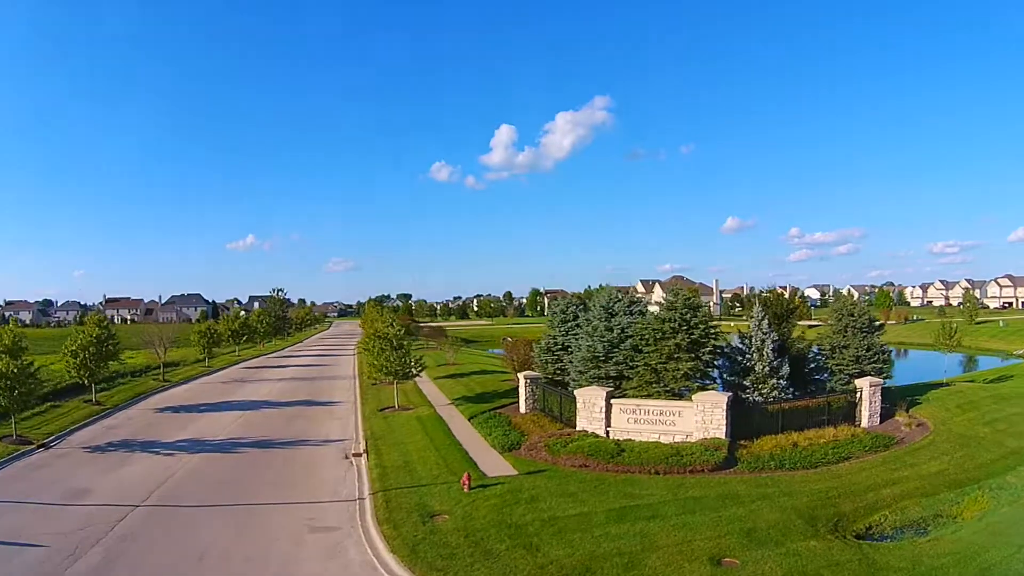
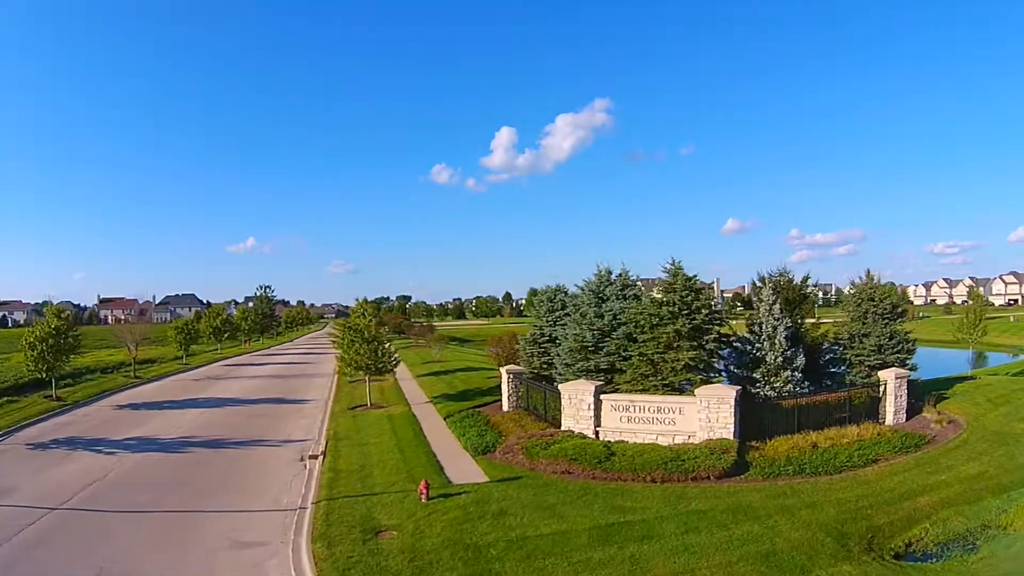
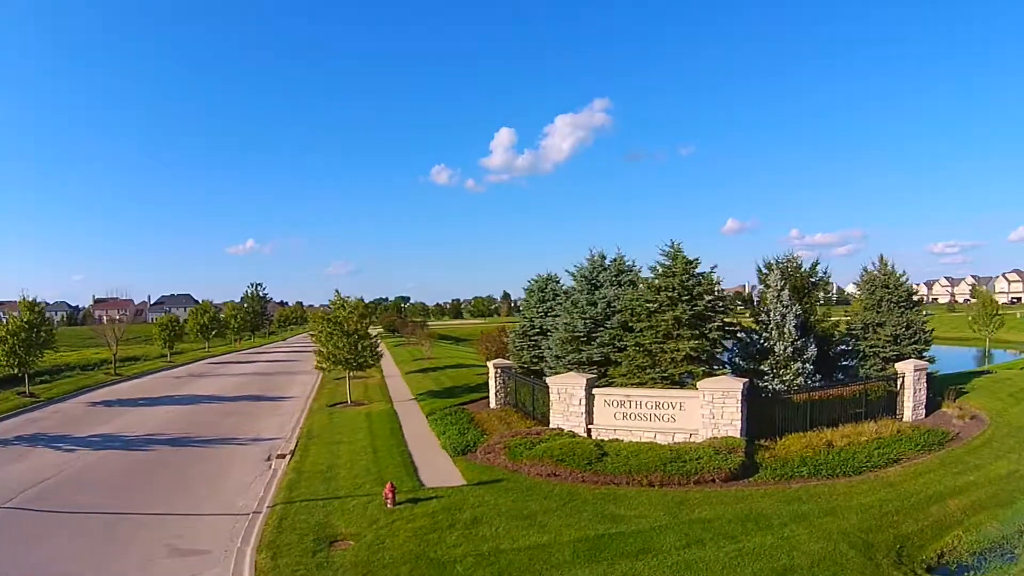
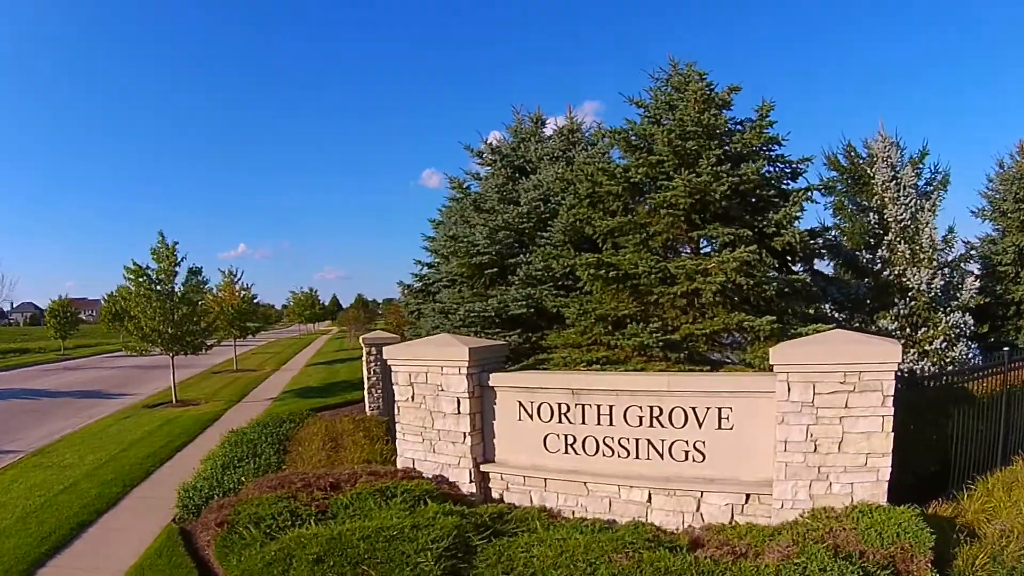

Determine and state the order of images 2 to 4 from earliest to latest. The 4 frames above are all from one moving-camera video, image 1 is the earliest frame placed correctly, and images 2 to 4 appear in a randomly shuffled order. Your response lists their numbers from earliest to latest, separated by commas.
2, 3, 4
